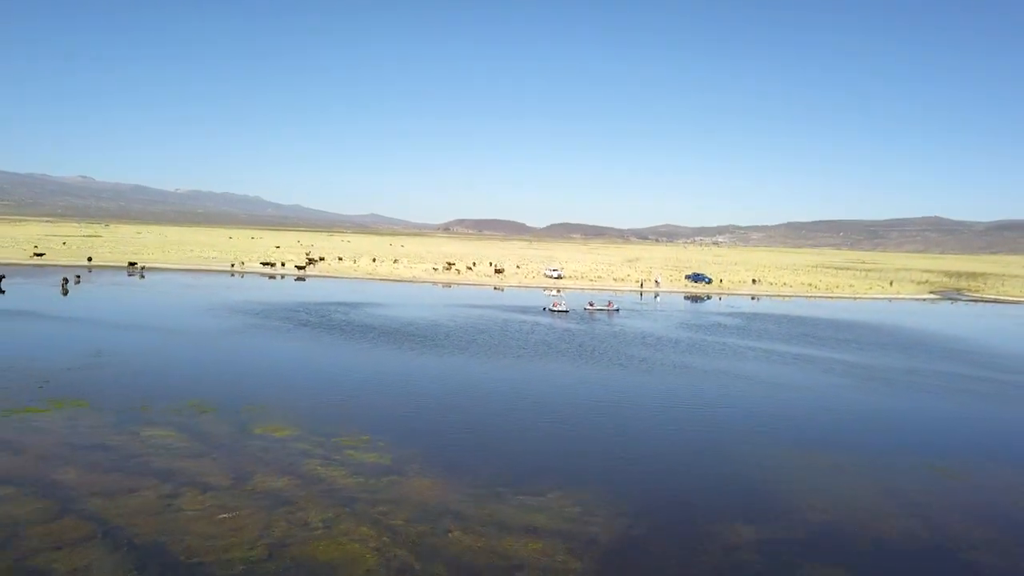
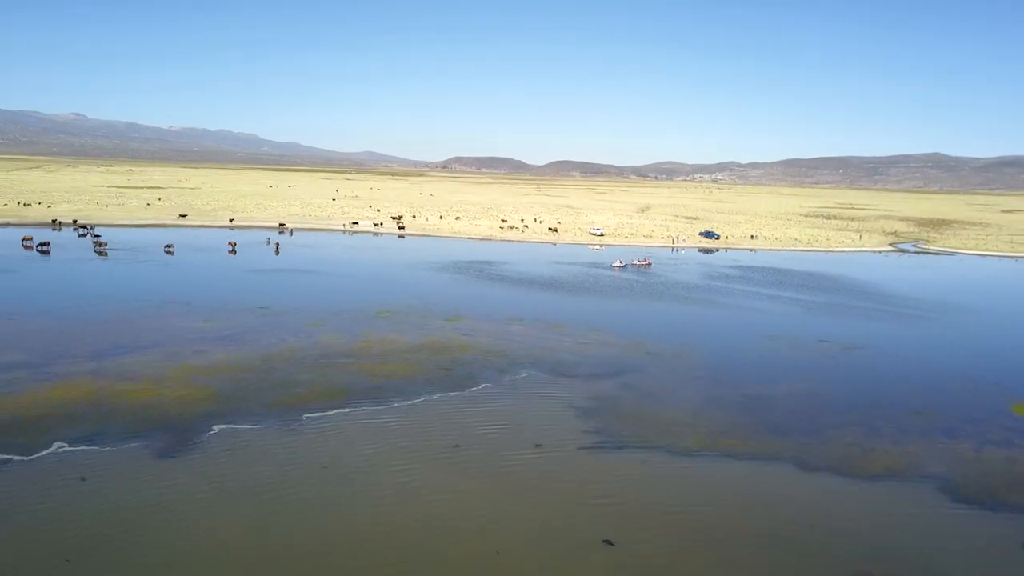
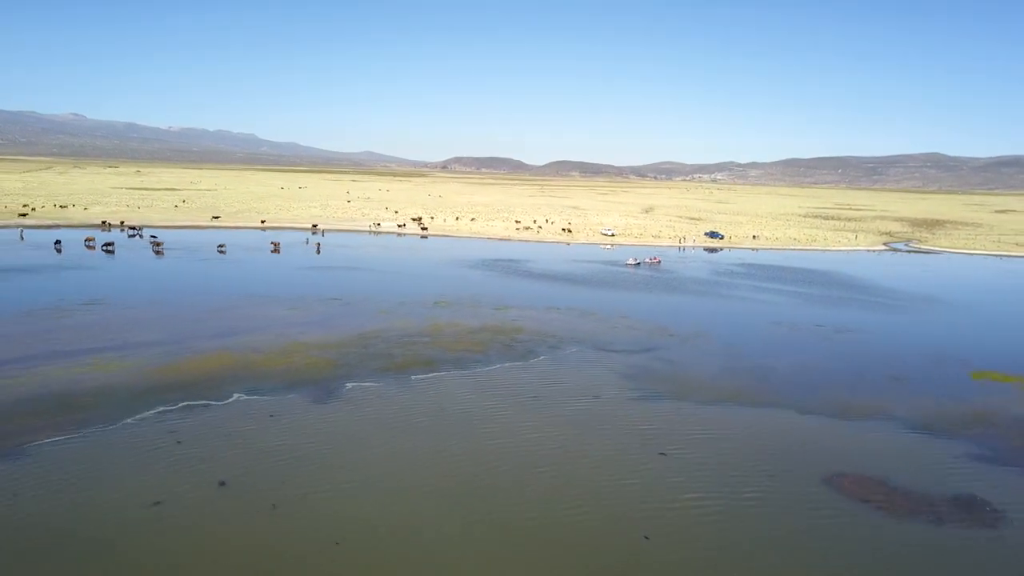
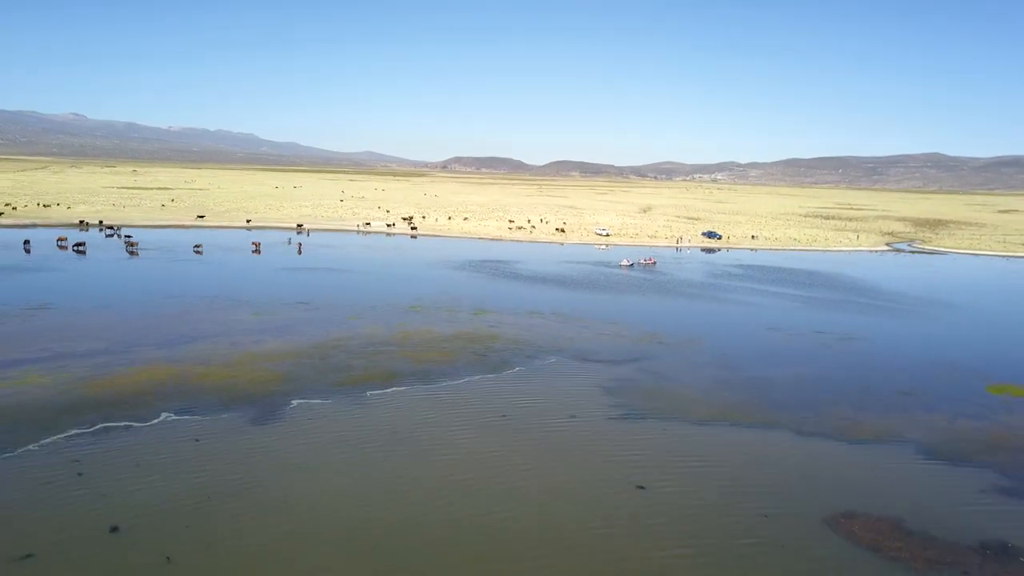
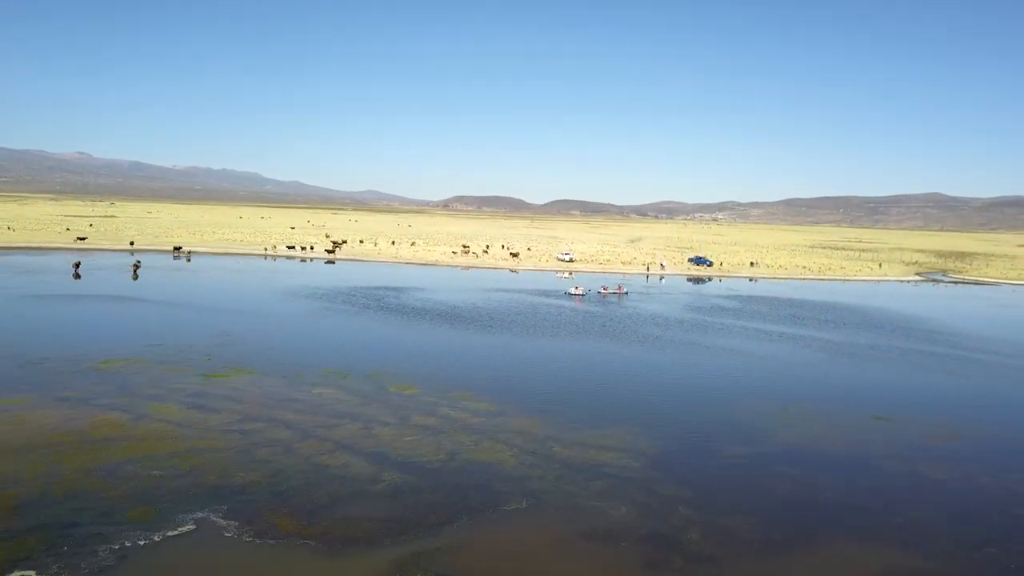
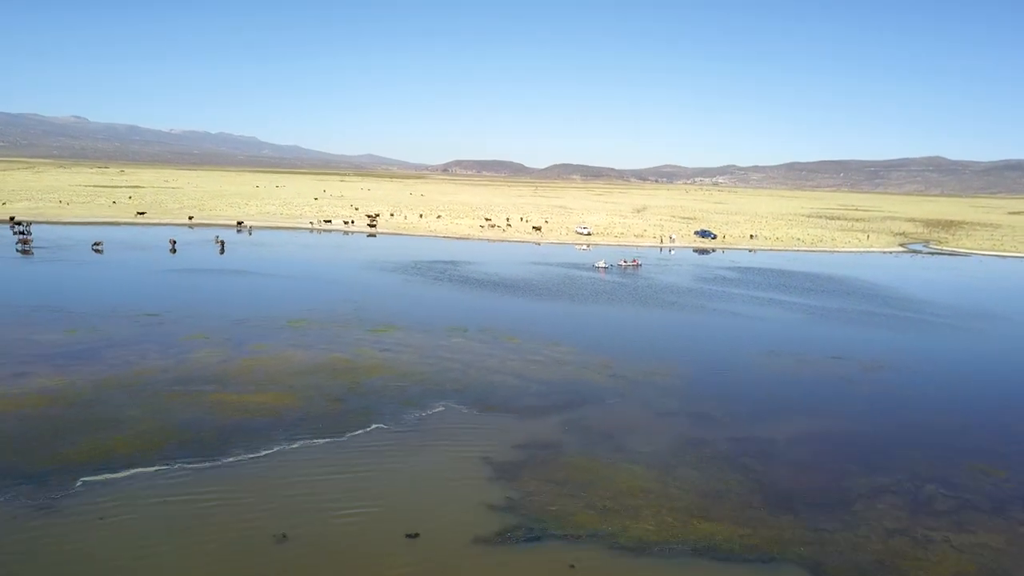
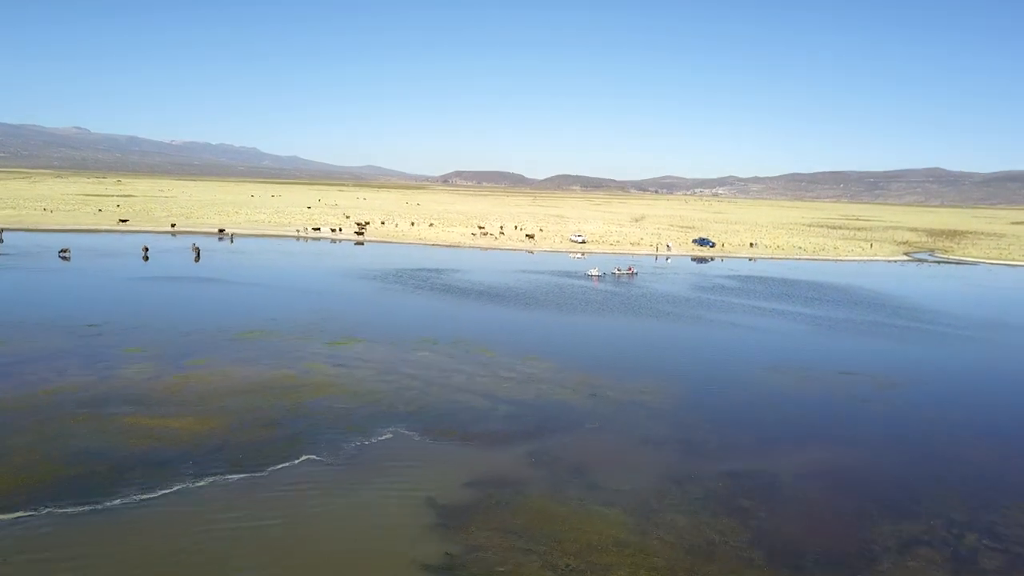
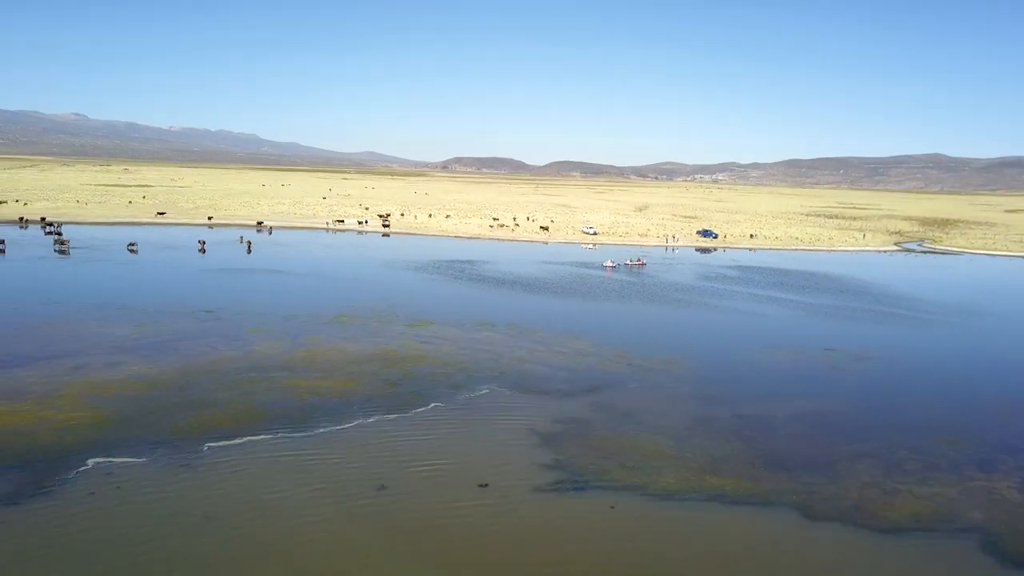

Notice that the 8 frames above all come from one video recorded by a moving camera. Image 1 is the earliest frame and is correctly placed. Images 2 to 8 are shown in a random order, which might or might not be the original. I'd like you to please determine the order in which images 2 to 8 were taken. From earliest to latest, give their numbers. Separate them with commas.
5, 7, 6, 8, 2, 4, 3
